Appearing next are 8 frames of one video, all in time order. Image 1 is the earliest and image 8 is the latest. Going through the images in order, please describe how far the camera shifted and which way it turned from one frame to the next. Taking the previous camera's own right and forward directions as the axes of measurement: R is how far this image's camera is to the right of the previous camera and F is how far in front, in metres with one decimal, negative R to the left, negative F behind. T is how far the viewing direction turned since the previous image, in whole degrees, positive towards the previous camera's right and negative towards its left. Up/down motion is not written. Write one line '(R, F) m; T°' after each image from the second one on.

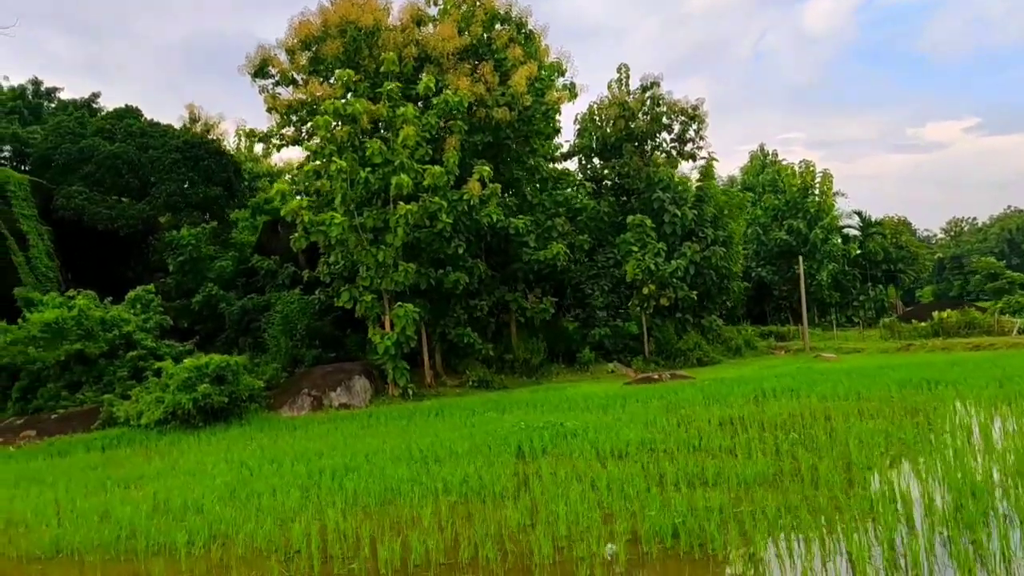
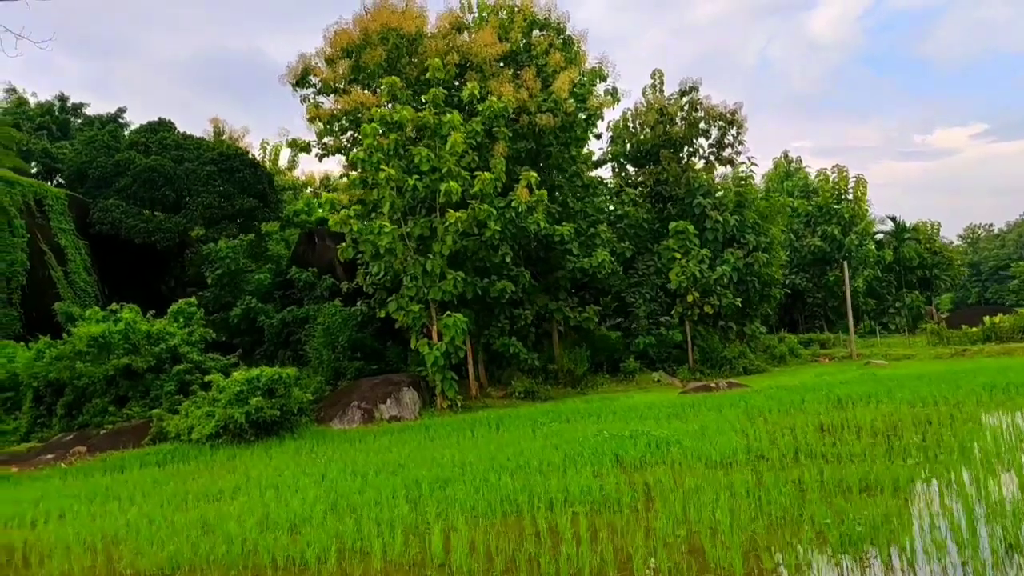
(-0.5, +0.2) m; -1°
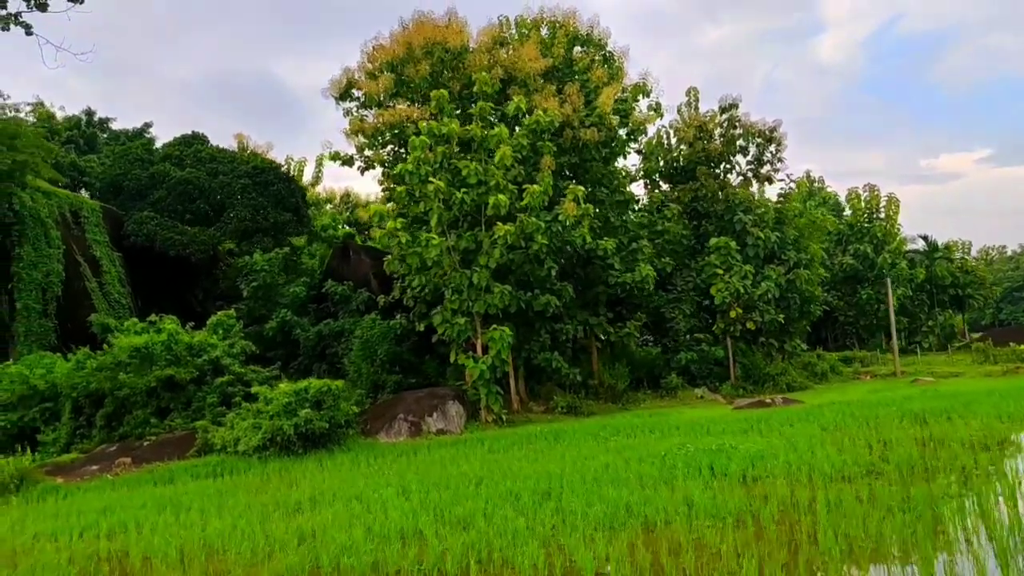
(-0.5, +0.2) m; 0°
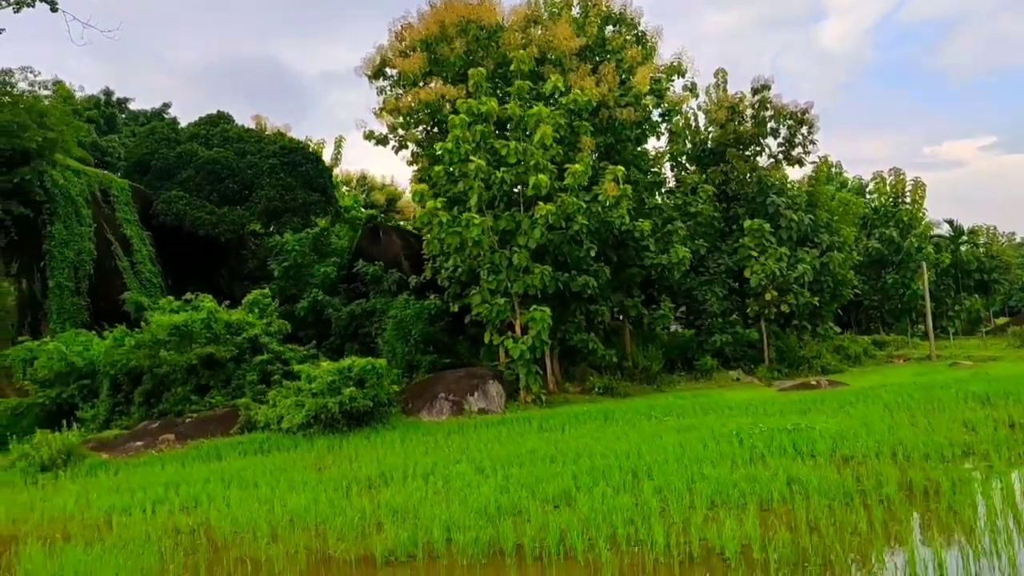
(-0.4, +0.1) m; 0°
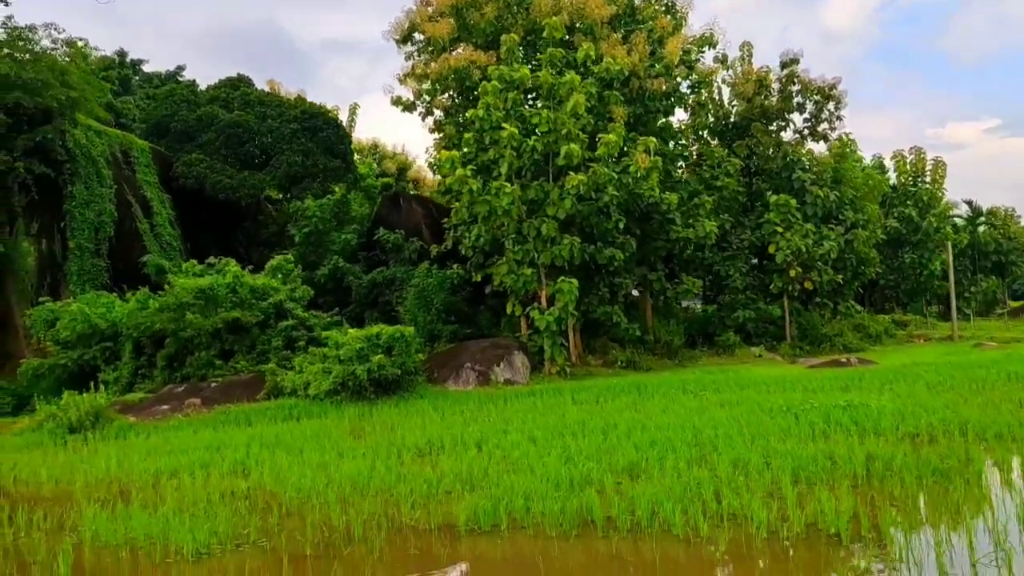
(-0.3, +0.1) m; 0°
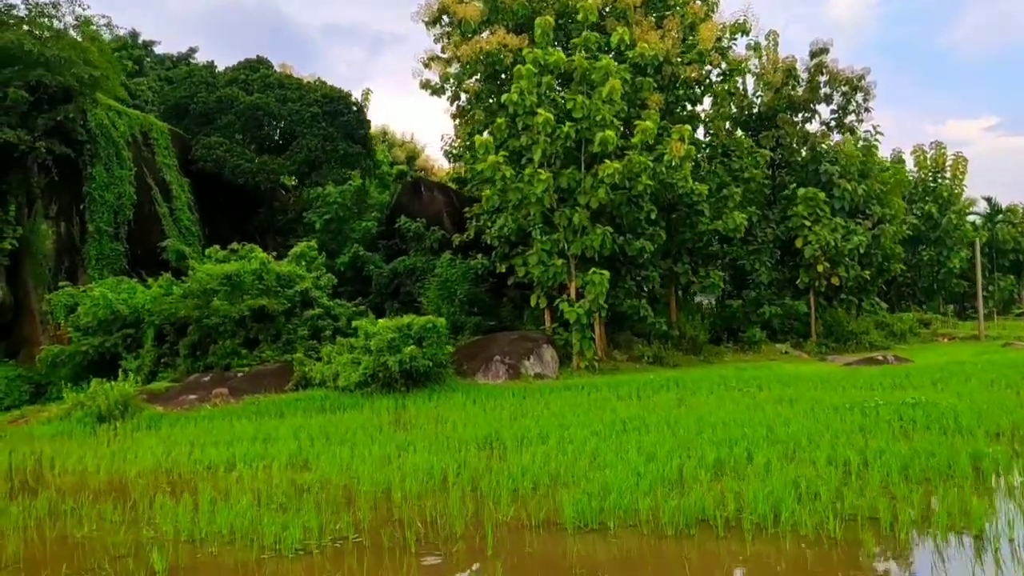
(-0.4, +0.2) m; 0°
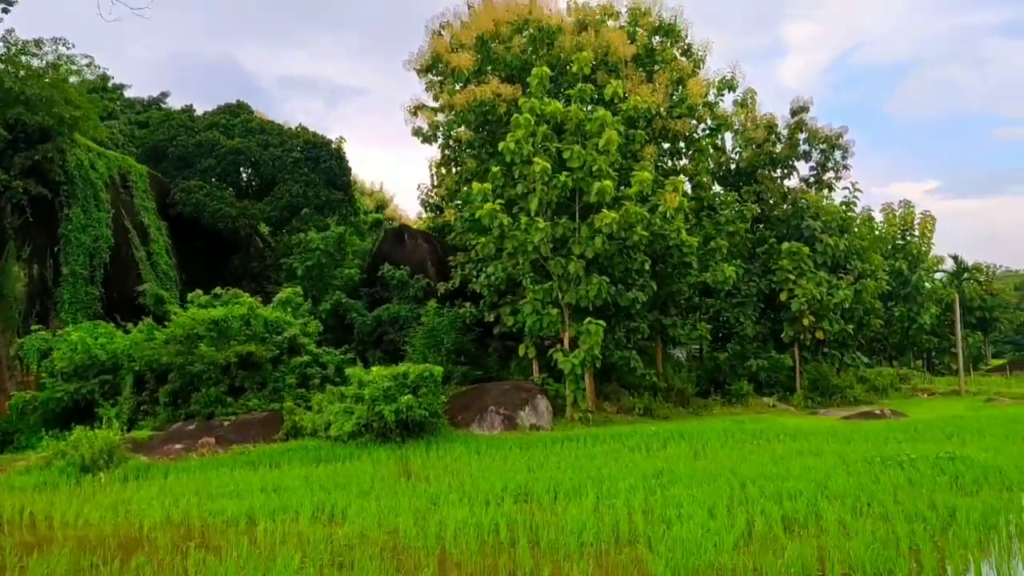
(-0.4, +0.2) m; +3°
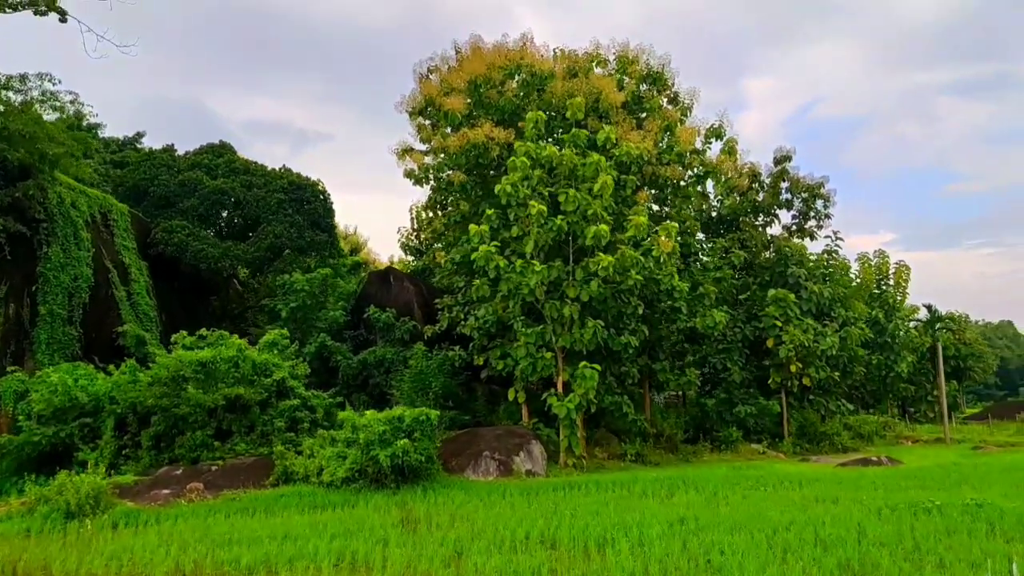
(-0.3, +0.1) m; +2°
